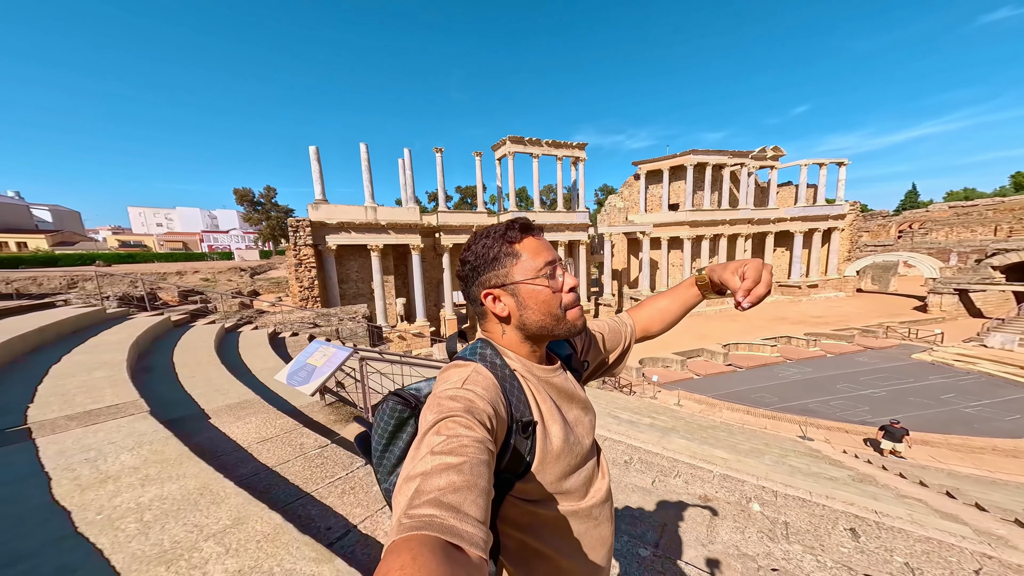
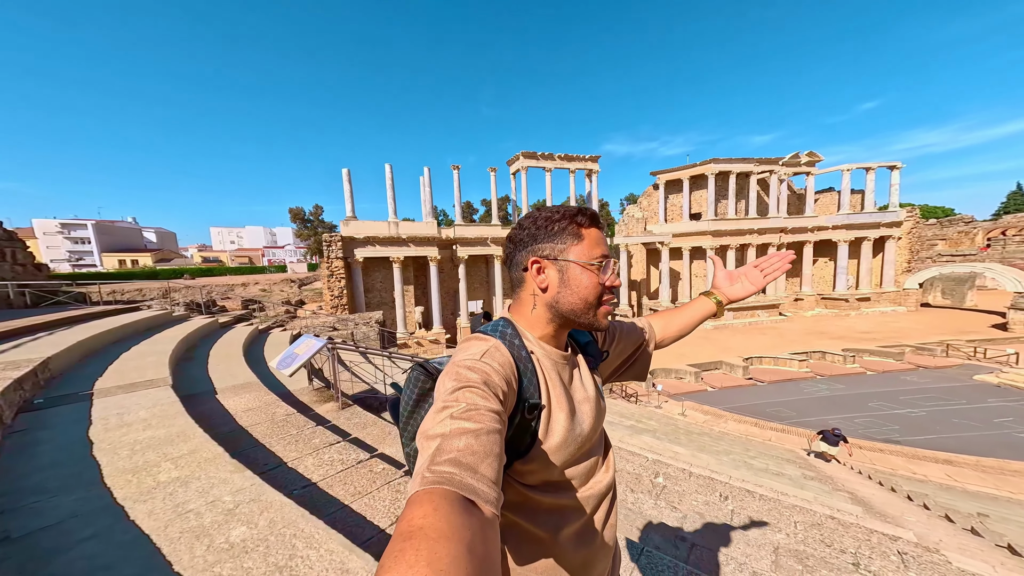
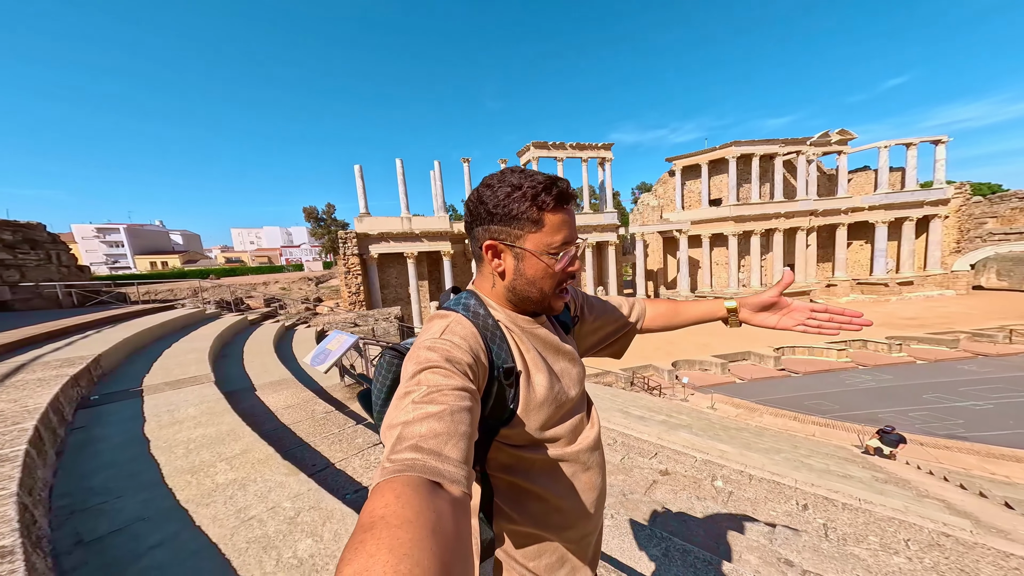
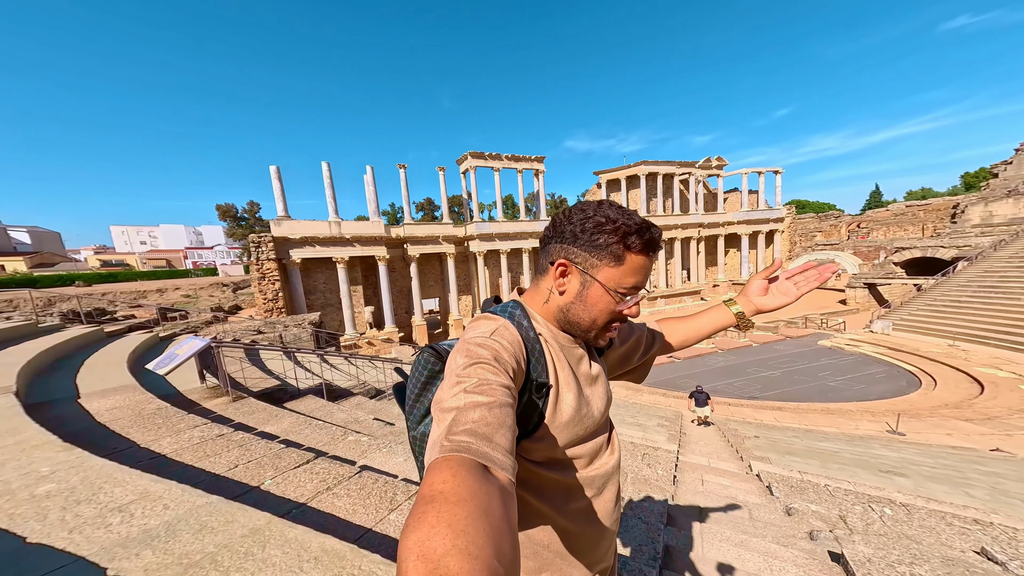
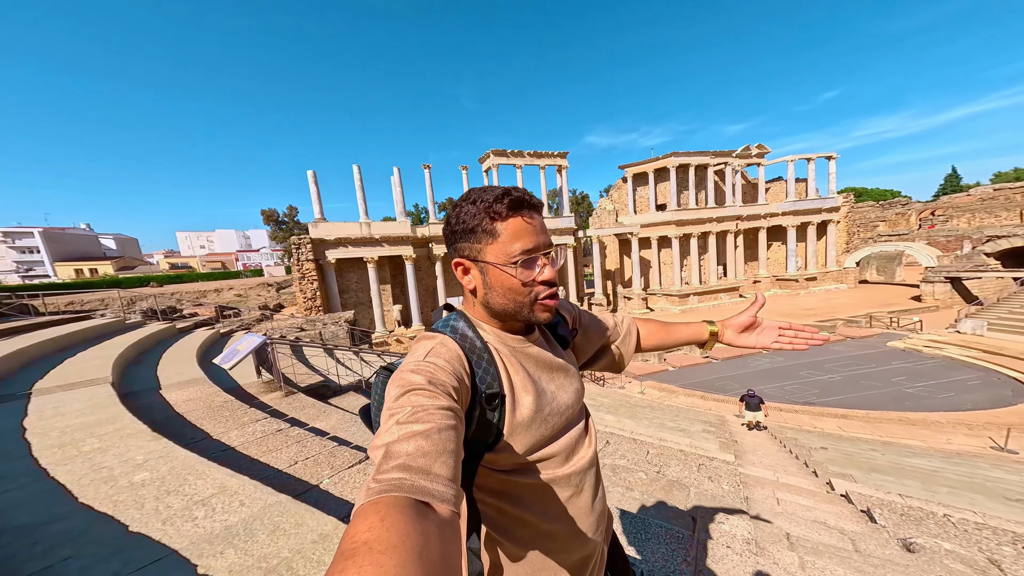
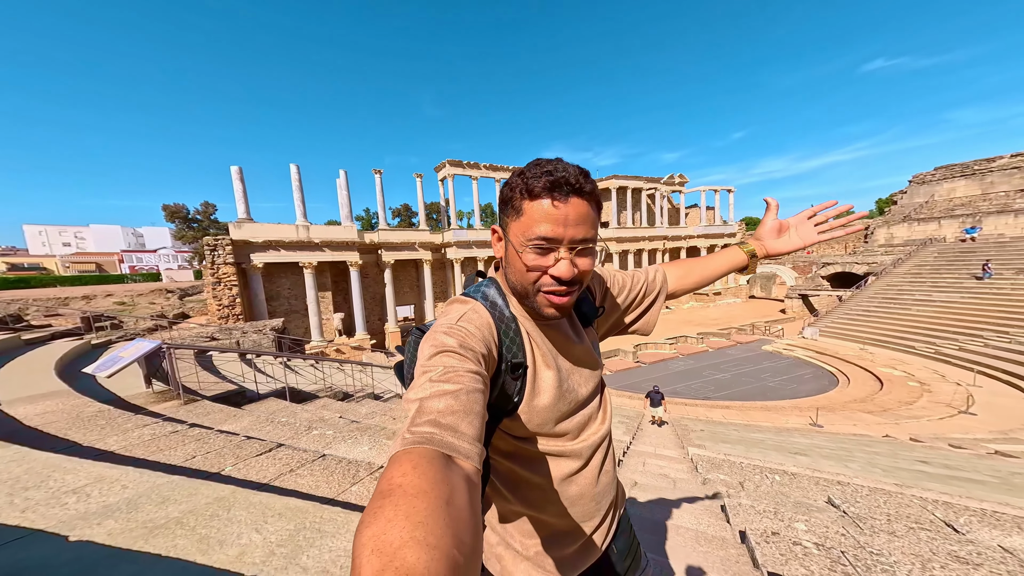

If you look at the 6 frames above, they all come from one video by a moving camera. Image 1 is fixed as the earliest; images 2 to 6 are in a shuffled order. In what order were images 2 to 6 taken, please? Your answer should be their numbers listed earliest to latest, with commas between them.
3, 2, 5, 4, 6
